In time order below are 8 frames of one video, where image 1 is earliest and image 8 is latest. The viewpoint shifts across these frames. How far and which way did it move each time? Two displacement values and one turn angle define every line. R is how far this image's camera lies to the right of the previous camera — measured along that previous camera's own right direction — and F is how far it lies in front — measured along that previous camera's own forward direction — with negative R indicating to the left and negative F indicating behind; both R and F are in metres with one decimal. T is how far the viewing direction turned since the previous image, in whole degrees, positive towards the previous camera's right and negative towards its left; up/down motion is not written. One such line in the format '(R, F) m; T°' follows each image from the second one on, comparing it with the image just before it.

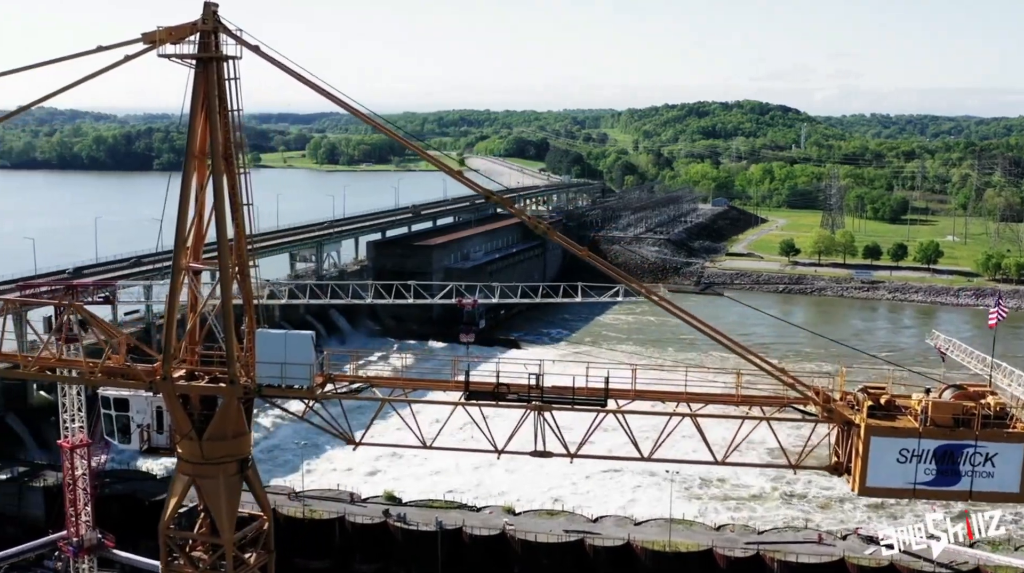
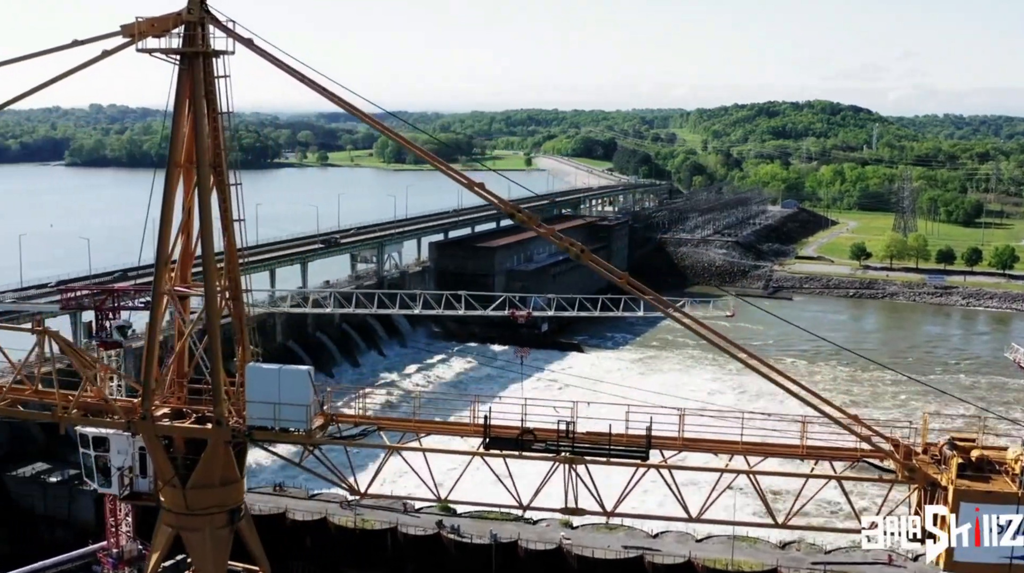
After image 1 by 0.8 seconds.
(+0.1, +0.4) m; -3°
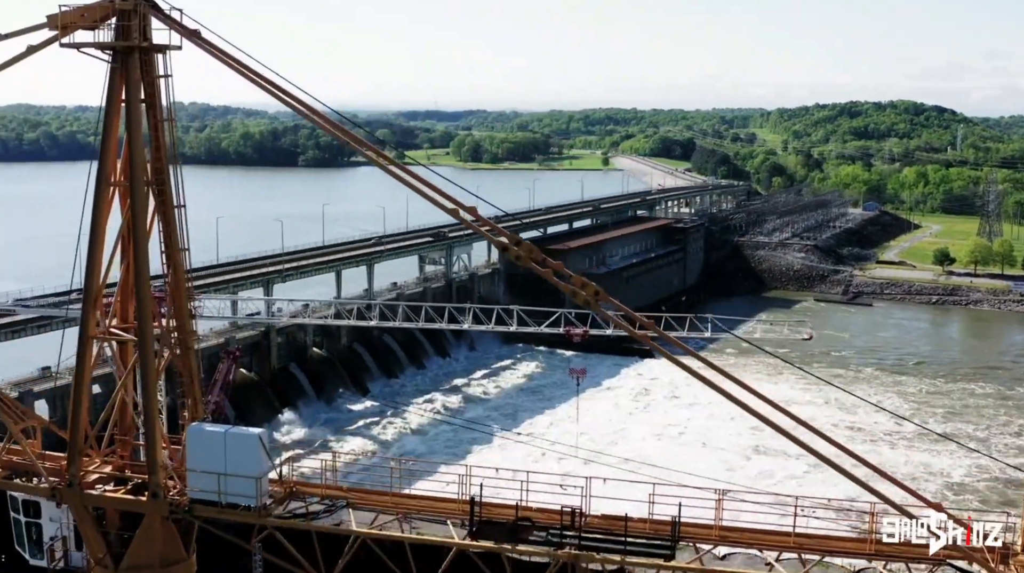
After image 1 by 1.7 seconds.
(+0.1, +0.4) m; -4°
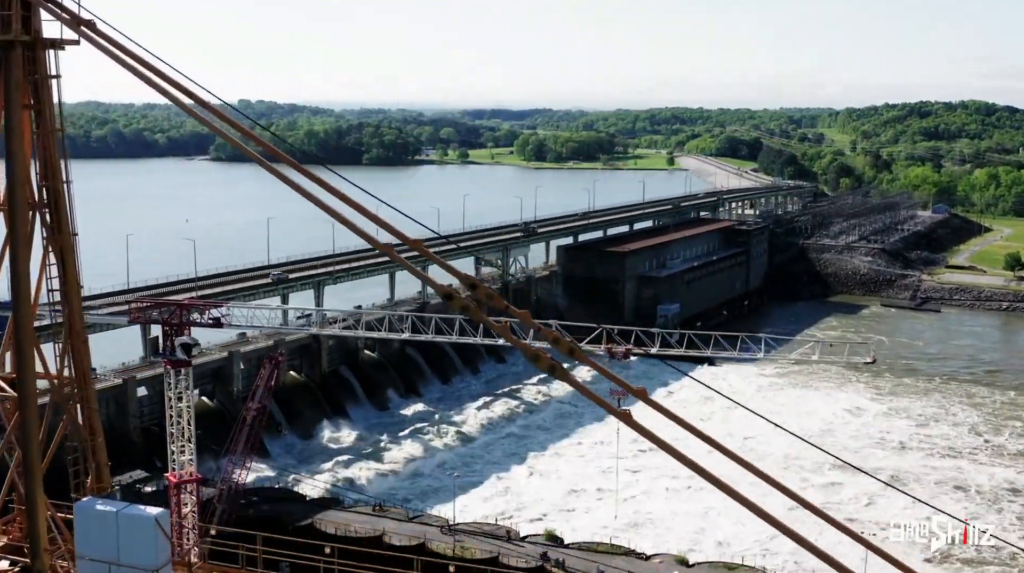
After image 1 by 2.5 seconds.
(+0.1, +0.4) m; -3°
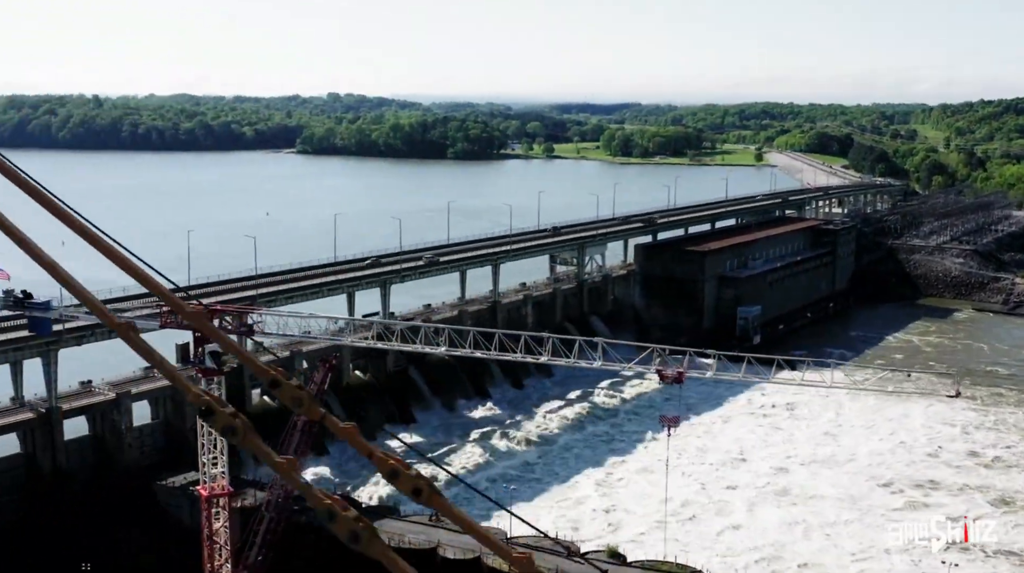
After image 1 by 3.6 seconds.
(+0.2, +0.5) m; -4°
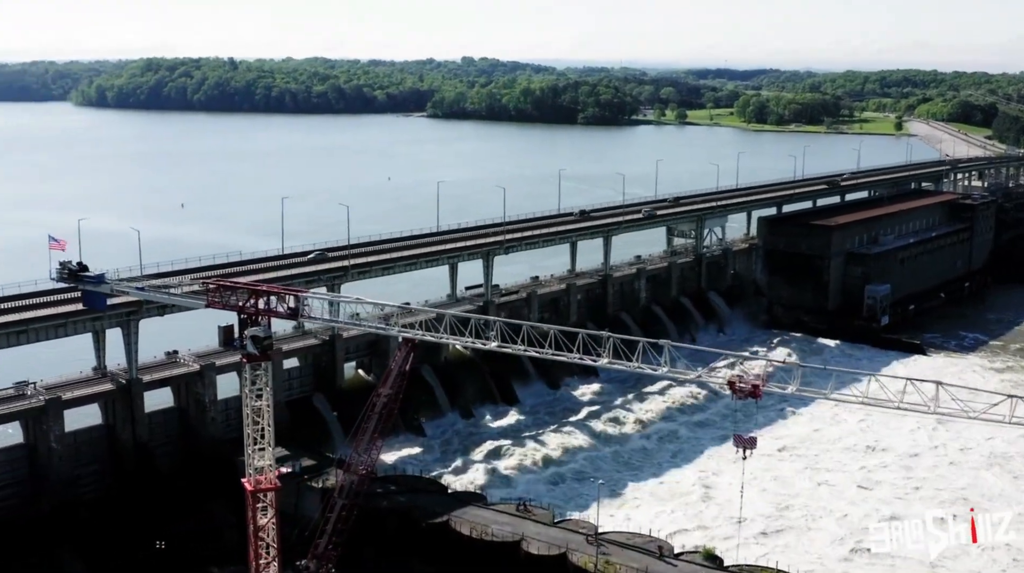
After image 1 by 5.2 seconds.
(+0.2, +0.7) m; -6°
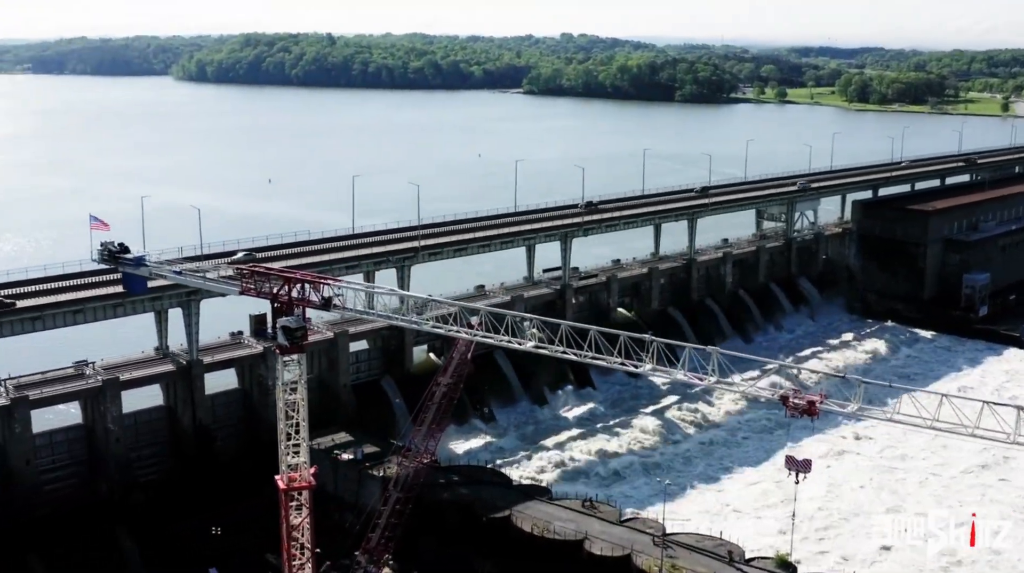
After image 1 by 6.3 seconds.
(+0.2, +0.4) m; -4°
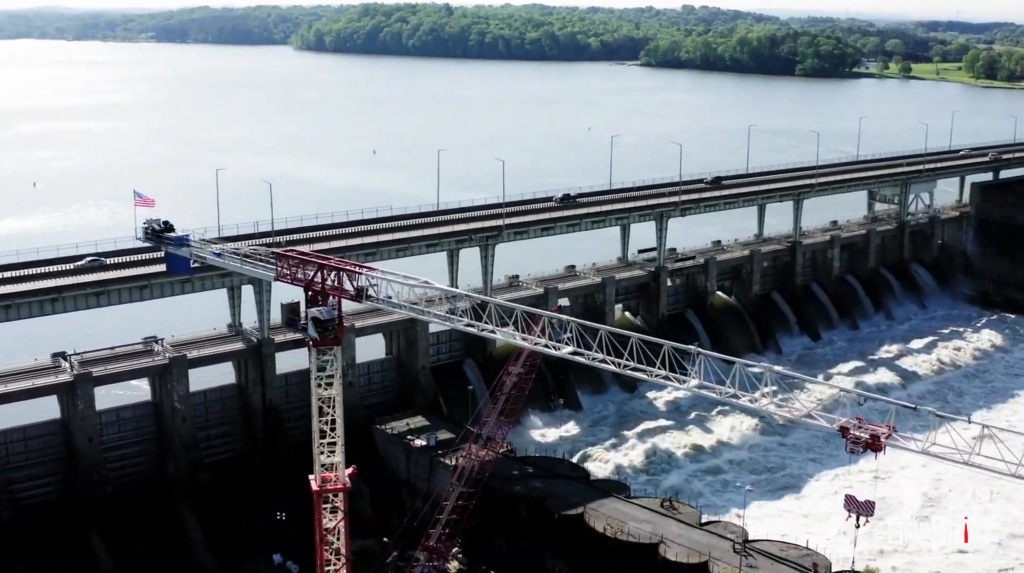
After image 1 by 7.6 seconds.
(+0.2, +0.5) m; -5°
